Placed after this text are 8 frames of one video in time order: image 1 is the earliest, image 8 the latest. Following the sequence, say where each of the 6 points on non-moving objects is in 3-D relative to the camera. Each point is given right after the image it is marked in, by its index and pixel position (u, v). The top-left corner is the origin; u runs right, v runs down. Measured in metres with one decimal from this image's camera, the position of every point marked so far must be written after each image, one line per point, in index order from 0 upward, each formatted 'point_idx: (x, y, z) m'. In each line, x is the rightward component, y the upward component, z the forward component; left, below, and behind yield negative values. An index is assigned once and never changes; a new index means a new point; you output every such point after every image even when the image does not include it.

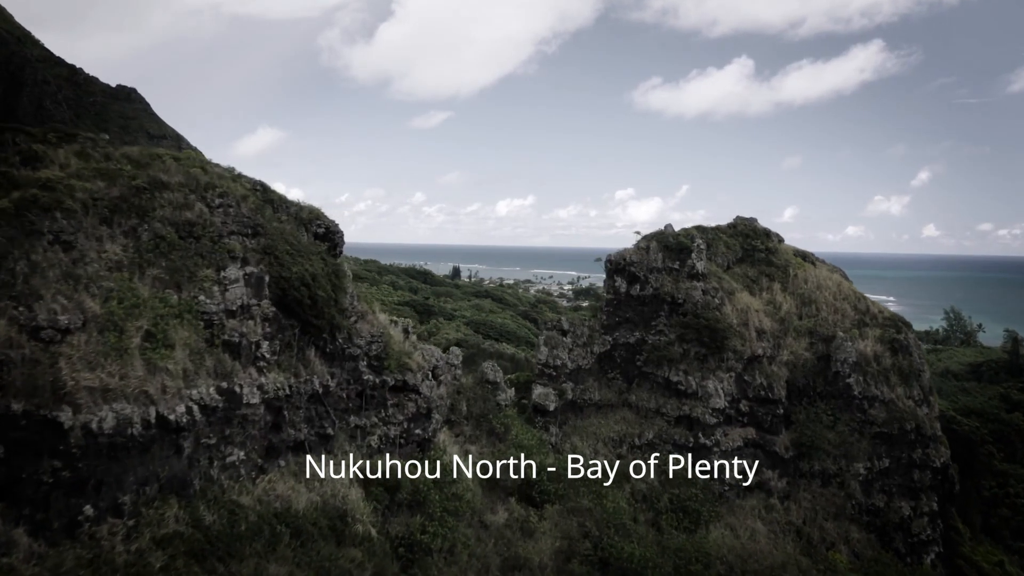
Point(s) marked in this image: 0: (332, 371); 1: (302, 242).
0: (-2.4, -1.1, +8.1) m
1: (-2.9, +0.6, +8.2) m
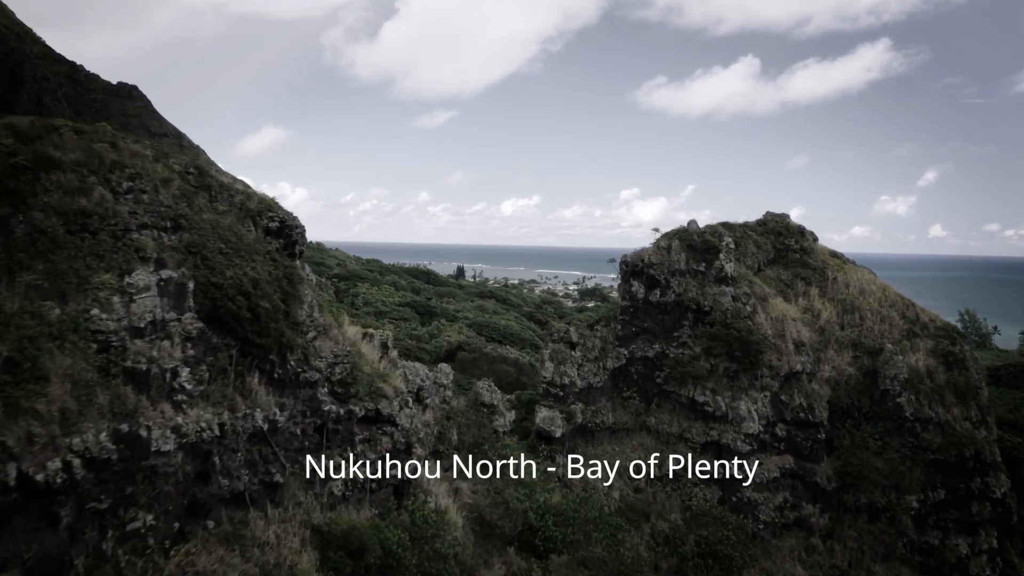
0: (-2.4, -1.2, +6.4) m
1: (-2.9, +0.5, +6.5) m
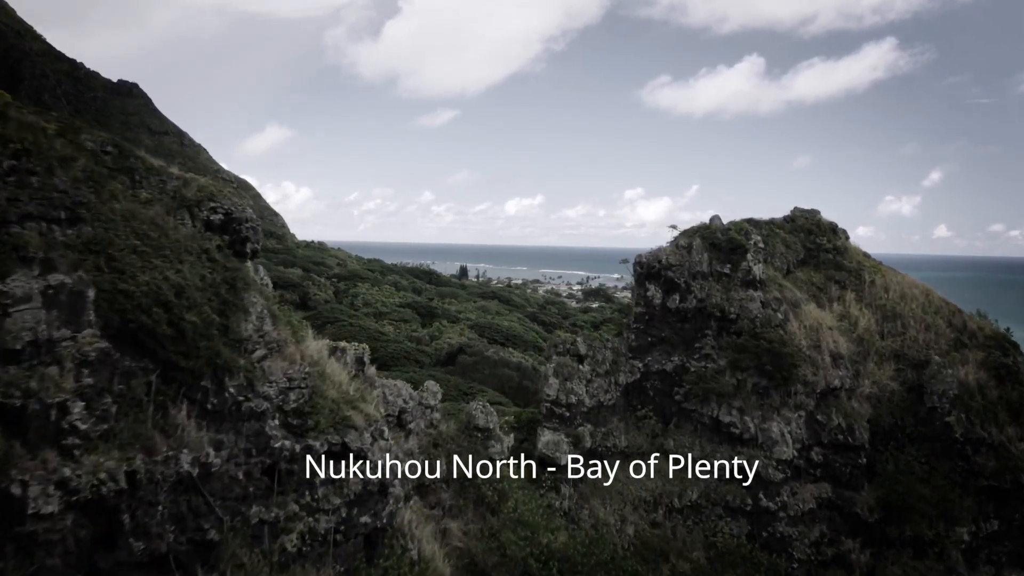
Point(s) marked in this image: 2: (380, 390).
0: (-2.5, -1.3, +5.1) m
1: (-2.9, +0.5, +5.2) m
2: (-1.6, -1.2, +7.2) m
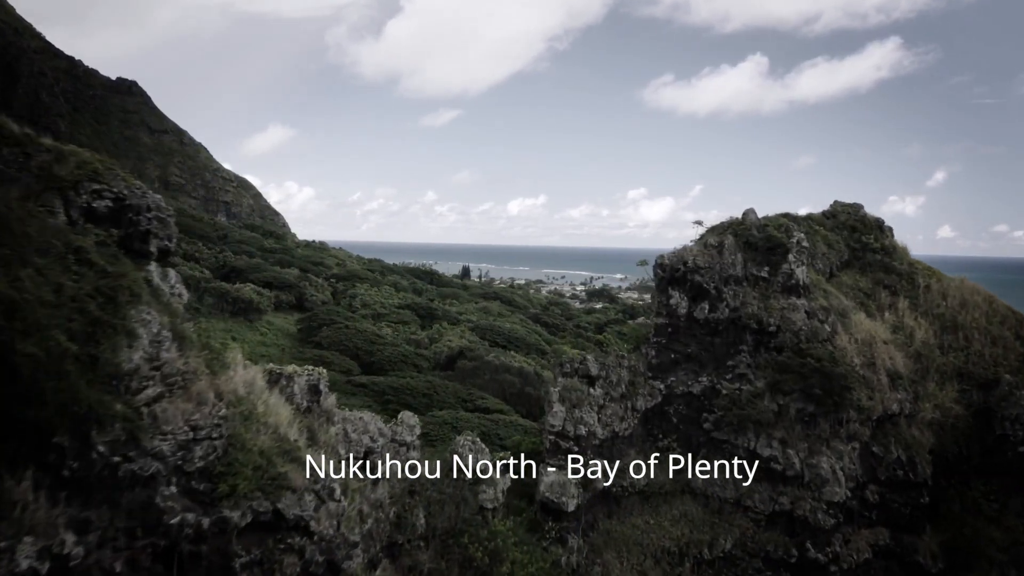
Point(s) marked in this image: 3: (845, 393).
0: (-2.5, -1.4, +3.6) m
1: (-3.0, +0.4, +3.7) m
2: (-1.6, -1.3, +5.6) m
3: (+4.4, -1.4, +7.9) m
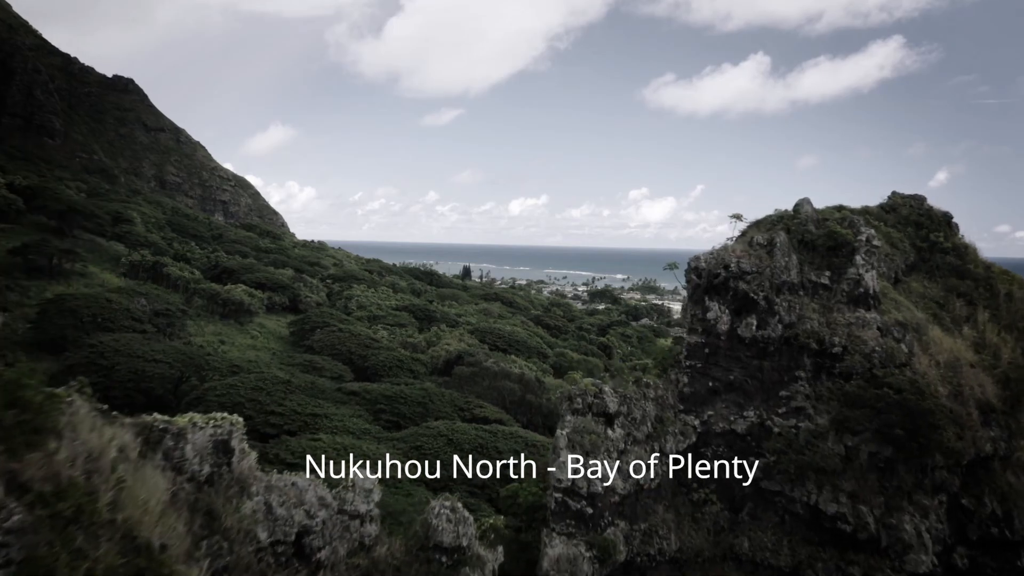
0: (-2.6, -1.5, +1.9) m
1: (-3.0, +0.3, +2.0) m
2: (-1.7, -1.4, +4.0) m
3: (+4.3, -1.5, +6.2) m
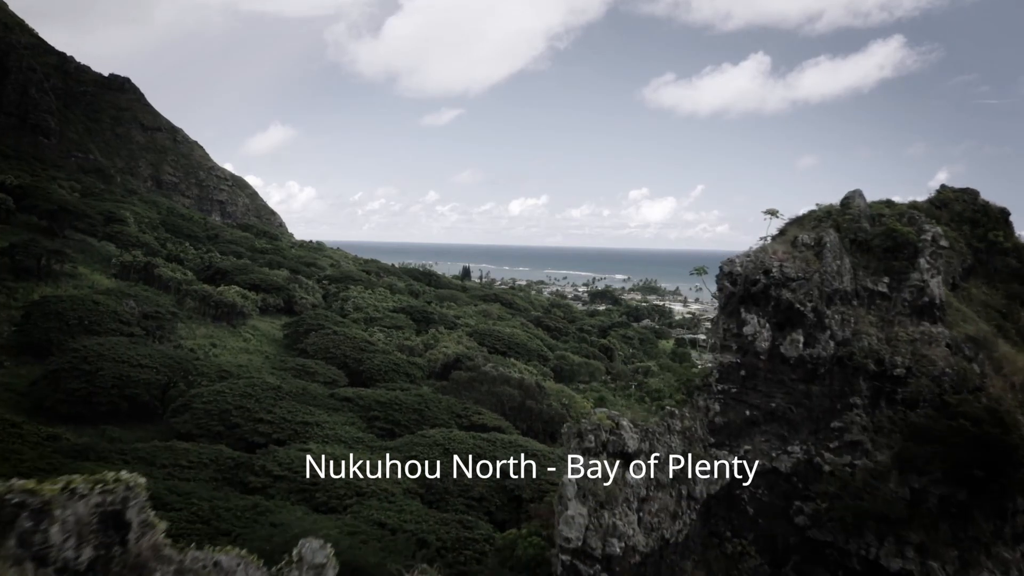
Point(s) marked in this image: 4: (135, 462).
0: (-2.6, -1.6, +0.8) m
1: (-3.1, +0.2, +0.9) m
2: (-1.7, -1.5, +2.9) m
3: (+4.3, -1.6, +5.1) m
4: (-12.0, -5.5, +19.1) m
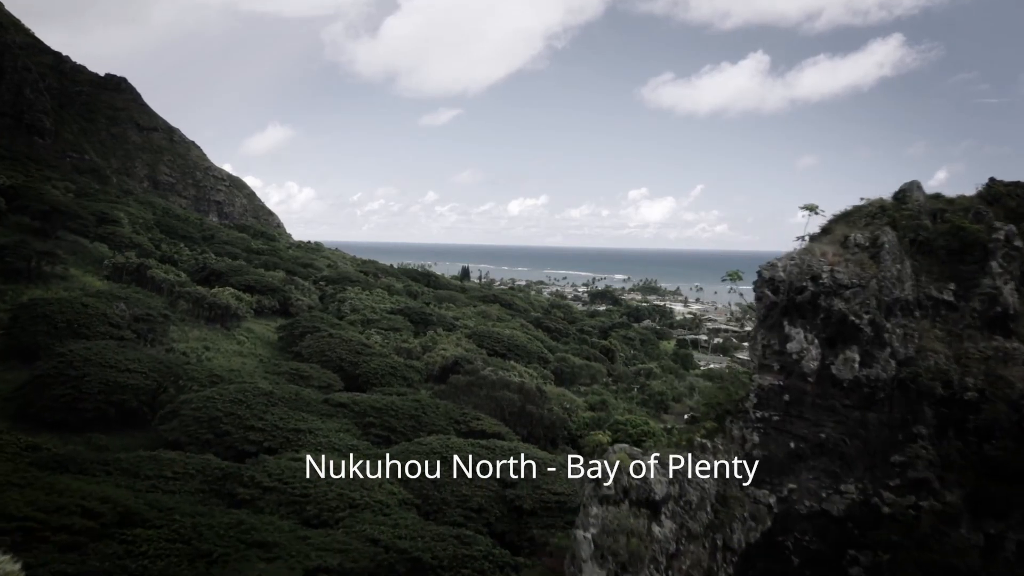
0: (-2.6, -1.6, 0.0) m
1: (-3.1, +0.1, +0.1) m
2: (-1.7, -1.6, +2.1) m
3: (+4.3, -1.6, +4.3) m
4: (-12.0, -5.6, +18.3) m
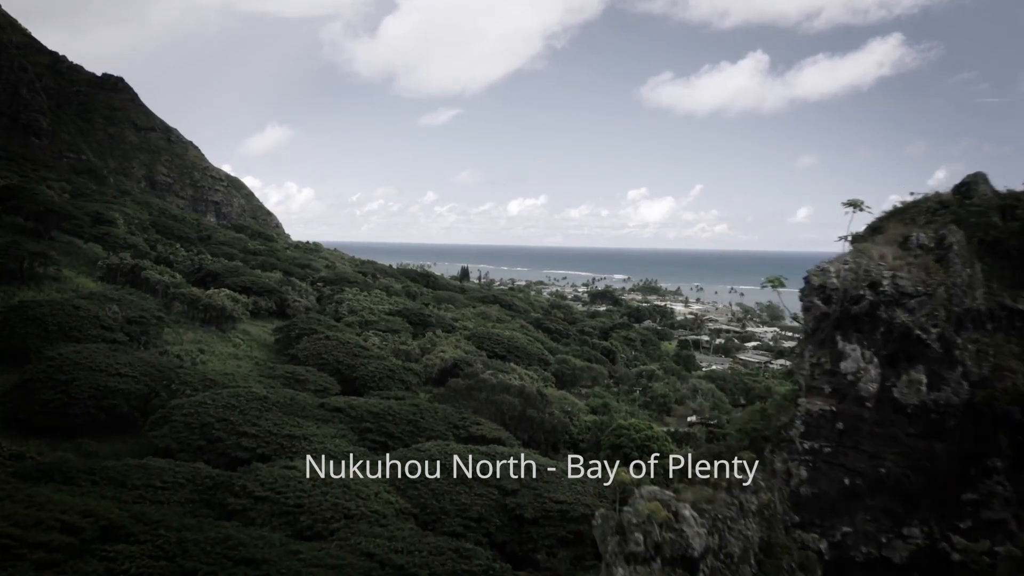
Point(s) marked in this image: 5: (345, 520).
0: (-2.6, -1.7, -0.7) m
1: (-3.0, 0.0, -0.5) m
2: (-1.7, -1.6, +1.4) m
3: (+4.3, -1.7, +3.7) m
4: (-12.0, -5.7, +17.6) m
5: (-4.9, -6.7, +17.5) m
